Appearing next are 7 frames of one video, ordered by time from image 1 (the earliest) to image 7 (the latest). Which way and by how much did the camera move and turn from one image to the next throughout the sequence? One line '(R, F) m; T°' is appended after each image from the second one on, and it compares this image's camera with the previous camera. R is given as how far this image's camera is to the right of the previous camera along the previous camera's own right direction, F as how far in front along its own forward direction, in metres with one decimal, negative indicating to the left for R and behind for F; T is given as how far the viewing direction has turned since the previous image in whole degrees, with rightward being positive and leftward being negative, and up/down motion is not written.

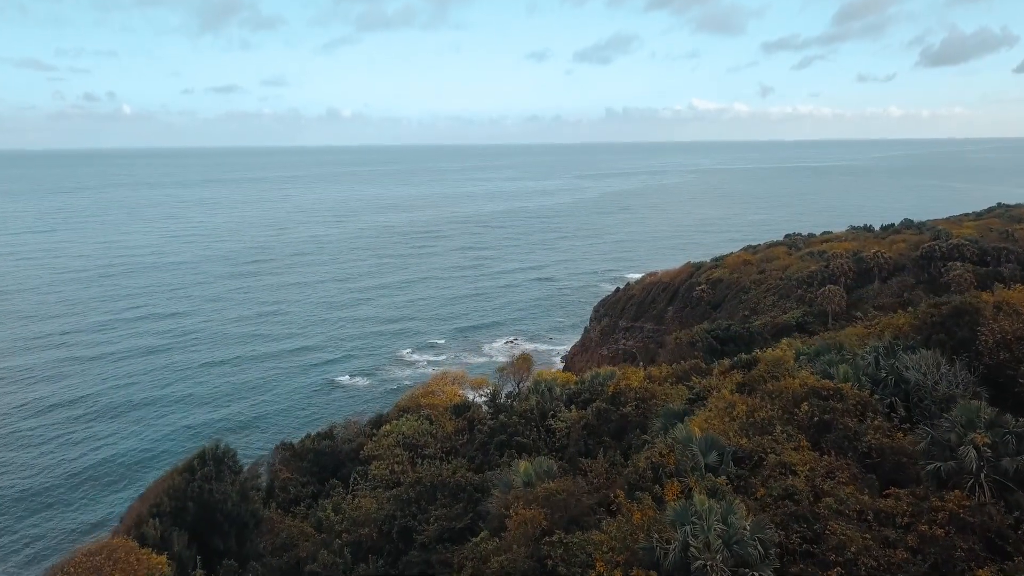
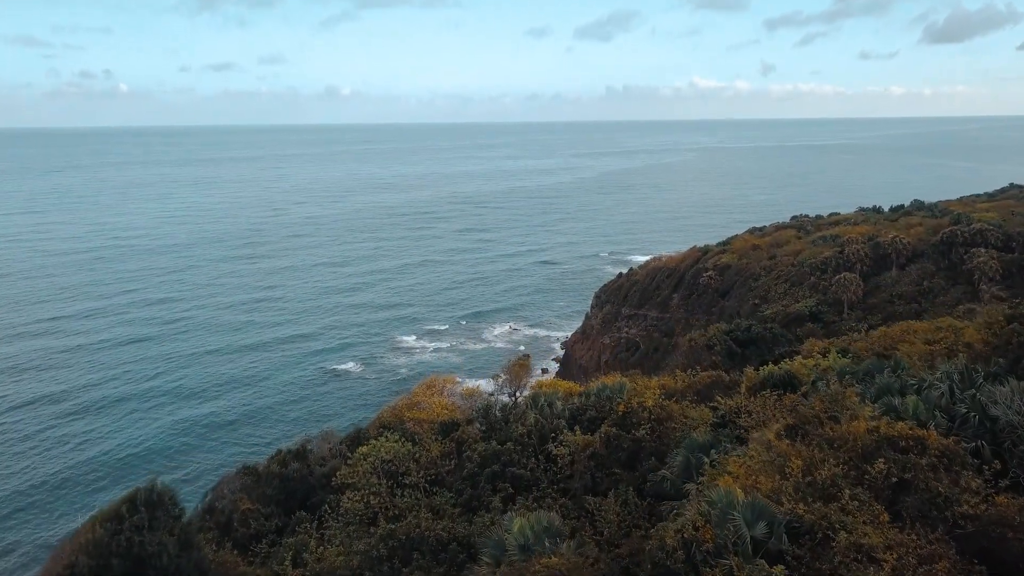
(+0.1, +2.0) m; 0°
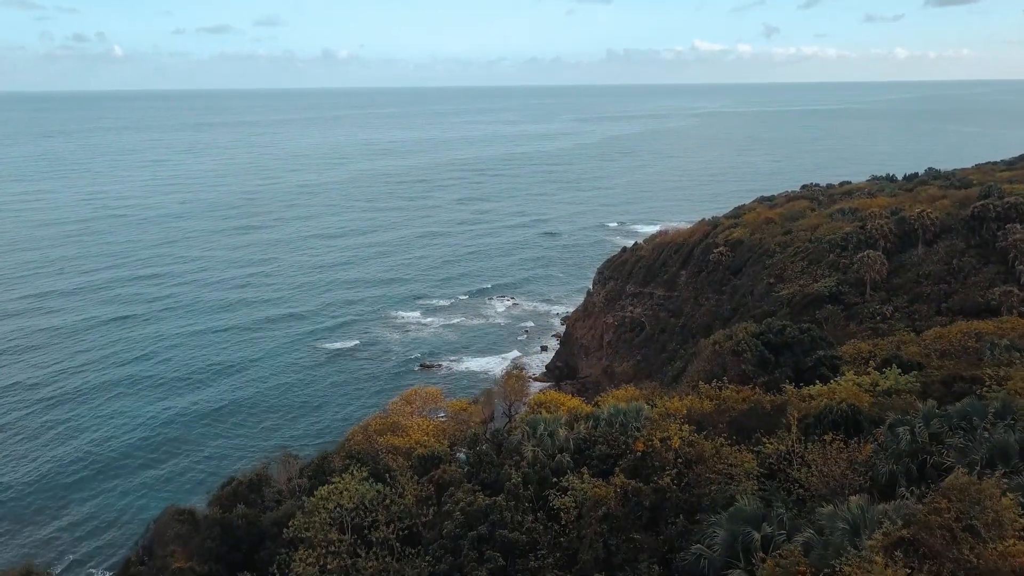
(+0.1, +2.6) m; 0°
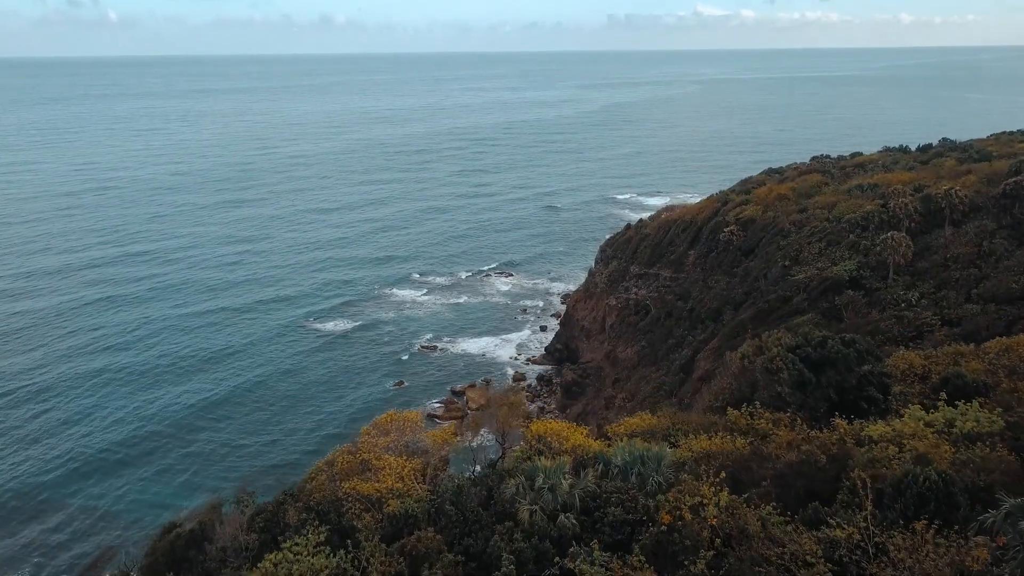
(+0.1, +2.3) m; 0°
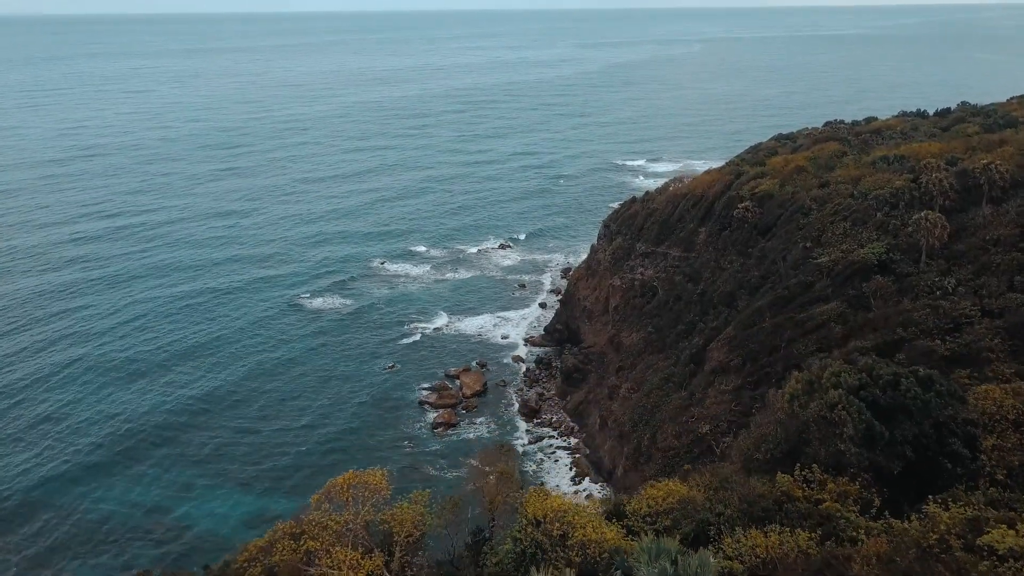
(+0.1, +2.8) m; 0°
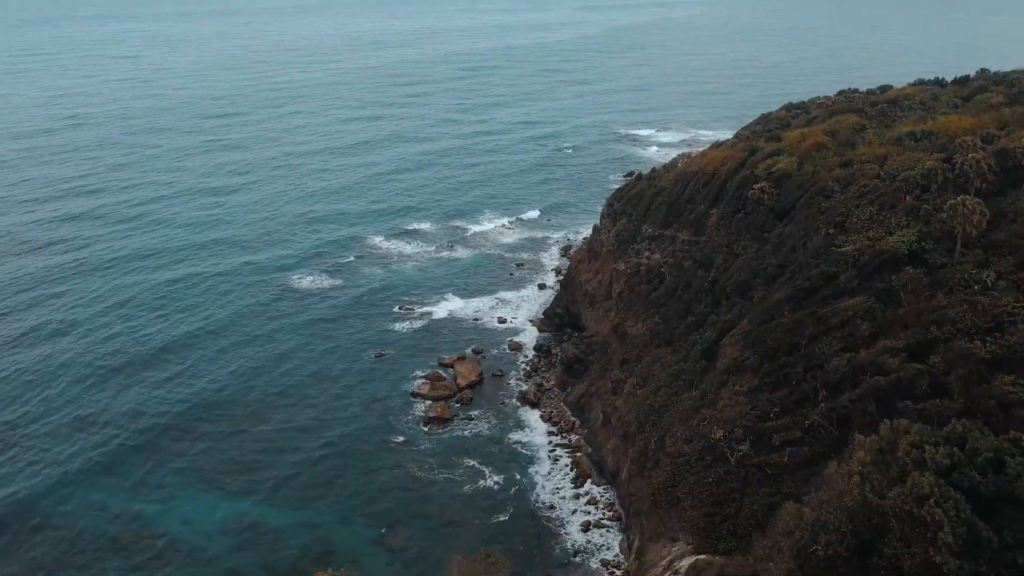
(+0.1, +2.4) m; 0°
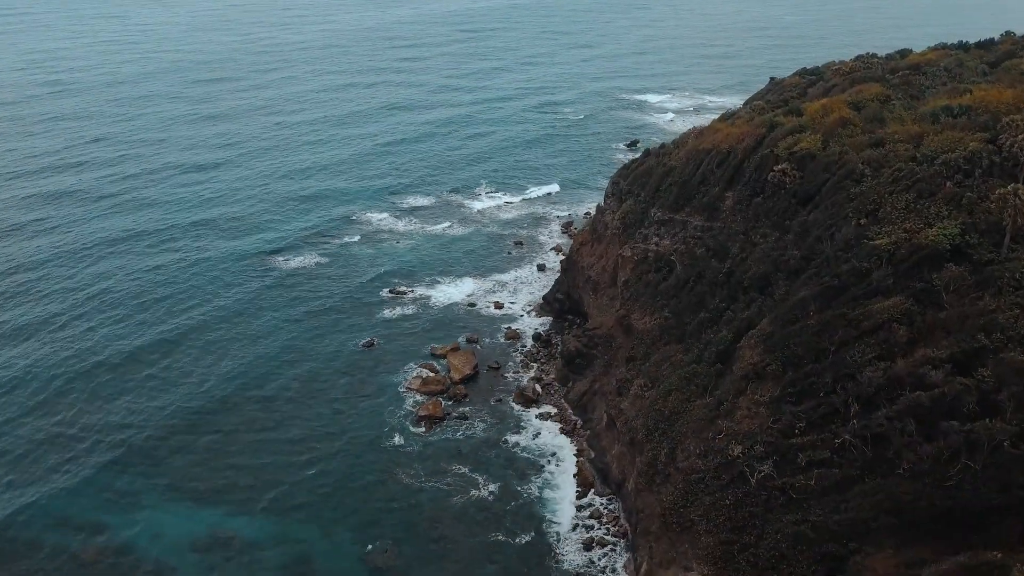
(+0.1, +2.7) m; 0°
